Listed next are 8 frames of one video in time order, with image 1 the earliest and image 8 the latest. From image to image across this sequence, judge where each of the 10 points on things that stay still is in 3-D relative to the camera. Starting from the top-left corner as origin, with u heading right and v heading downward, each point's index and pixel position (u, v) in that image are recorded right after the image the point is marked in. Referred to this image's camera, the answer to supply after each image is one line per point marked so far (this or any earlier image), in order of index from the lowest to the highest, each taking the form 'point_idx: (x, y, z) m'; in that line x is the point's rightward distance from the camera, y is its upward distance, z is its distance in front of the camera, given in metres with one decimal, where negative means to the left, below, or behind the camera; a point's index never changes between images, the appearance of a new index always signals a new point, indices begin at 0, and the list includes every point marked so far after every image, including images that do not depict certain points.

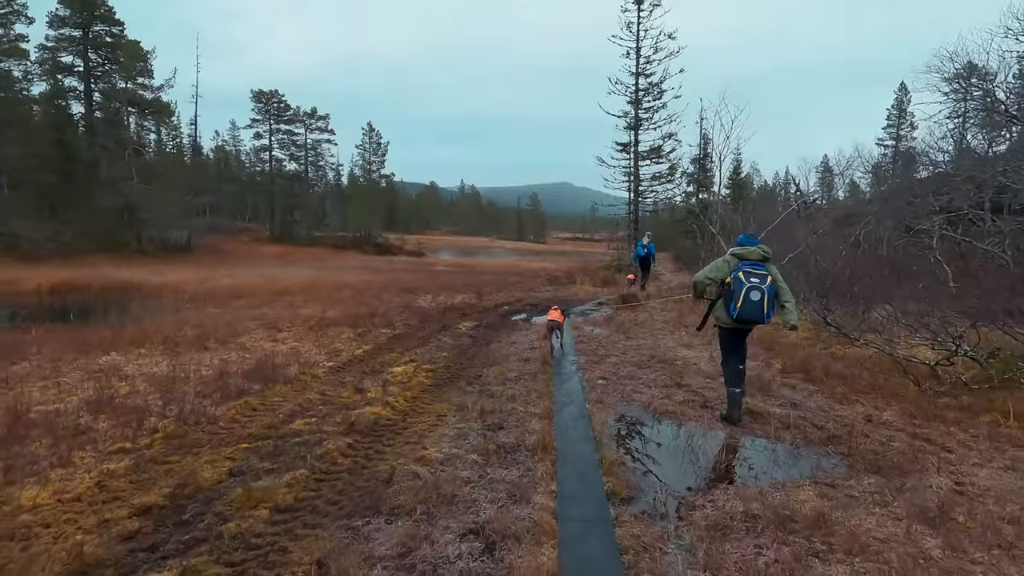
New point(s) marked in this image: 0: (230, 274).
0: (-9.8, +0.5, +18.5) m
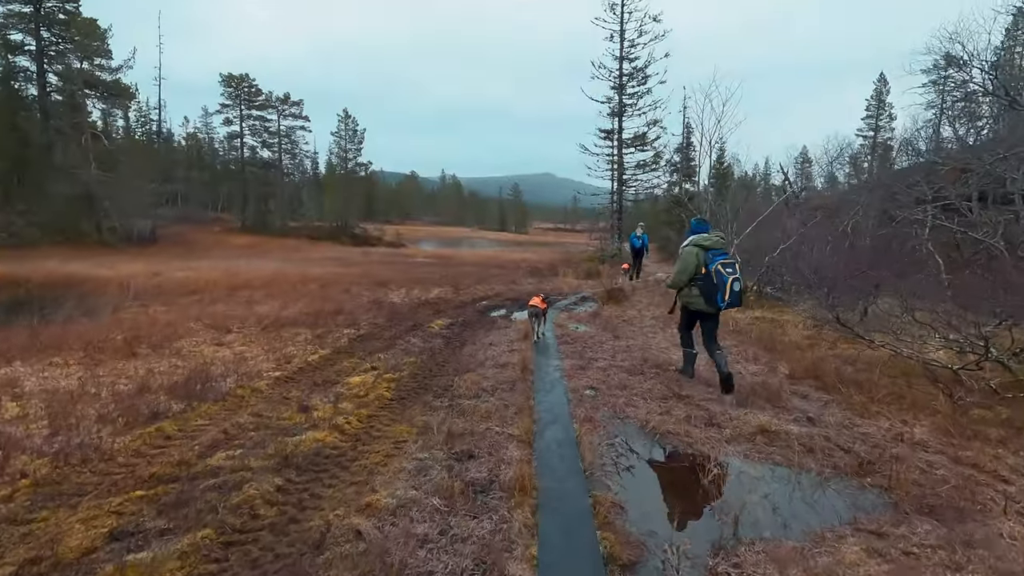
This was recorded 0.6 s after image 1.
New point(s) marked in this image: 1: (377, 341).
0: (-10.4, +0.7, +17.2) m
1: (-2.2, -0.8, +8.4) m
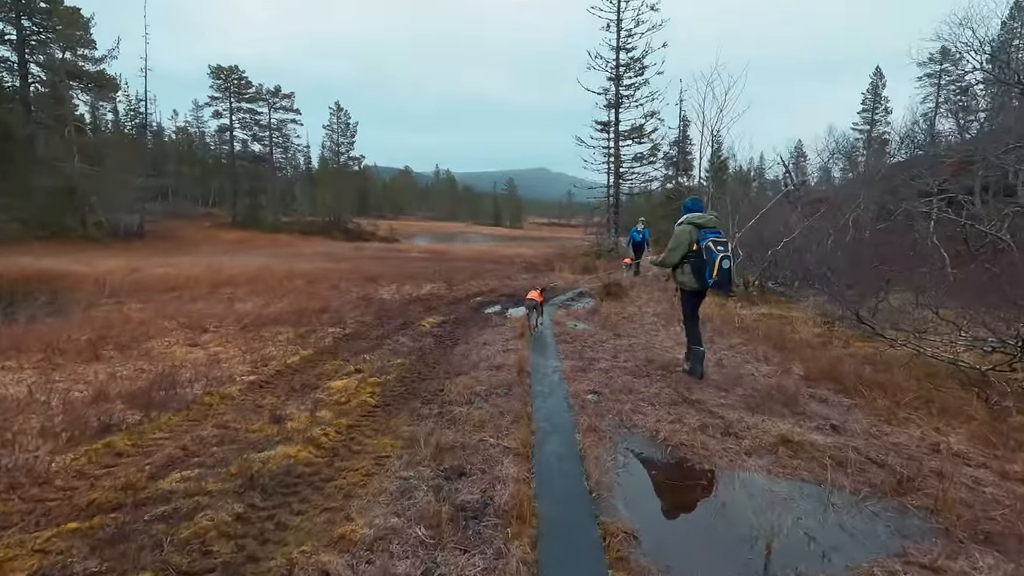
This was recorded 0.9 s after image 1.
0: (-10.6, +0.8, +16.6) m
1: (-2.2, -0.8, +7.9) m
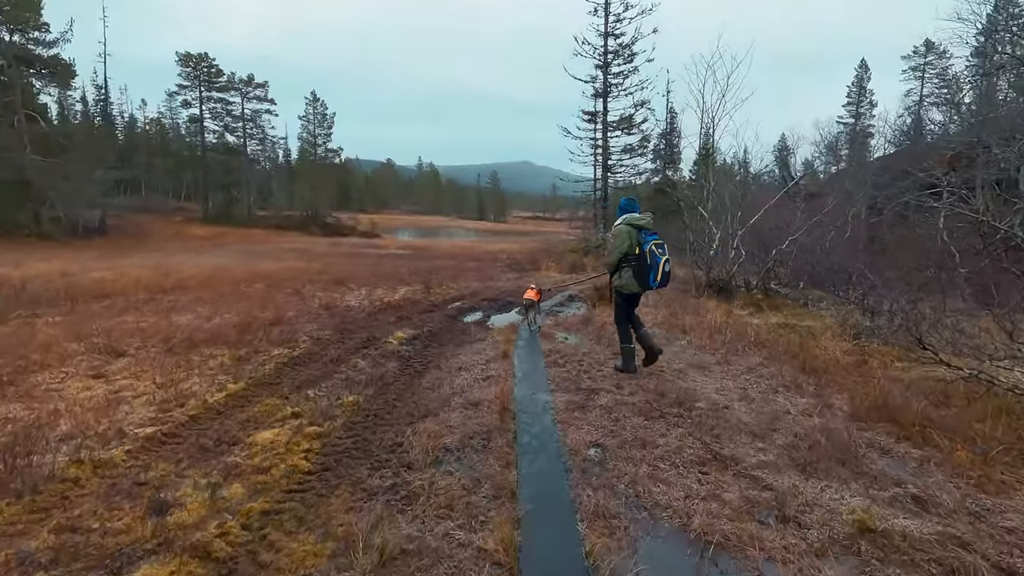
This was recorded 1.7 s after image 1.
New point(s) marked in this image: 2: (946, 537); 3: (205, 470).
0: (-11.1, +0.7, +15.0) m
1: (-2.5, -1.0, +6.6) m
2: (+2.6, -1.5, +3.2) m
3: (-2.2, -1.3, +3.9) m
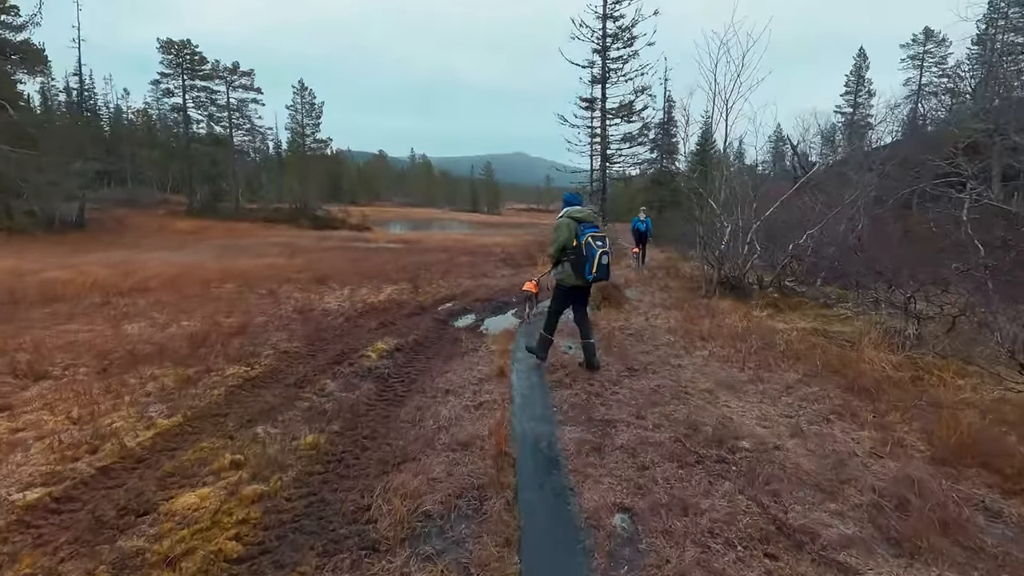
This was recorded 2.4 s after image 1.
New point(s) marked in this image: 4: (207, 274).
0: (-11.2, +0.7, +13.8) m
1: (-2.5, -1.0, +5.5) m
2: (+2.6, -1.6, +2.2) m
3: (-2.2, -1.4, +2.8) m
4: (-7.6, +0.4, +13.3) m
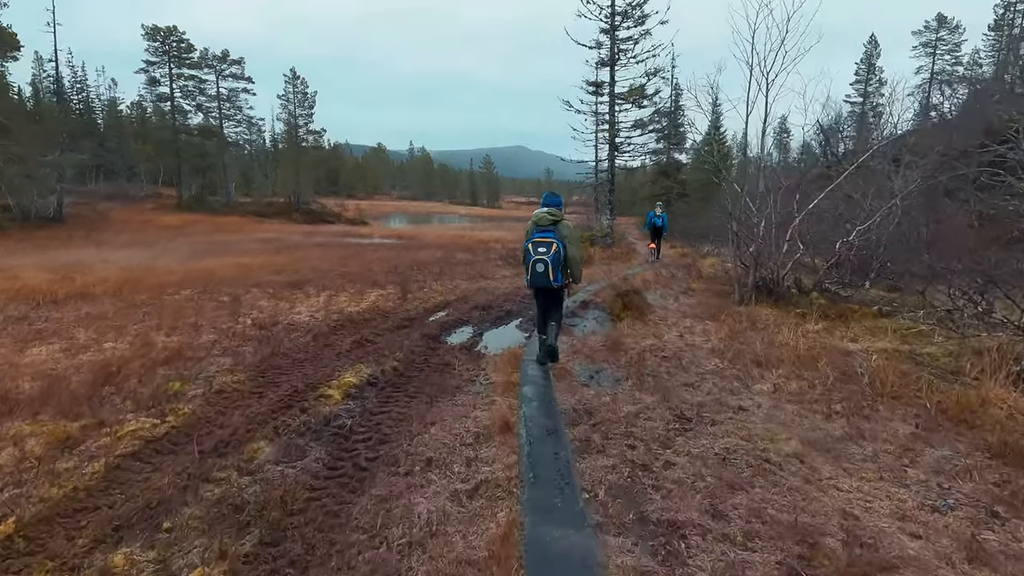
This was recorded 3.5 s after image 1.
0: (-11.1, +0.6, +12.1) m
1: (-2.4, -1.2, +3.8) m
2: (+2.7, -1.8, +0.6) m
3: (-2.1, -1.7, +1.2) m
4: (-7.6, +0.3, +11.6) m
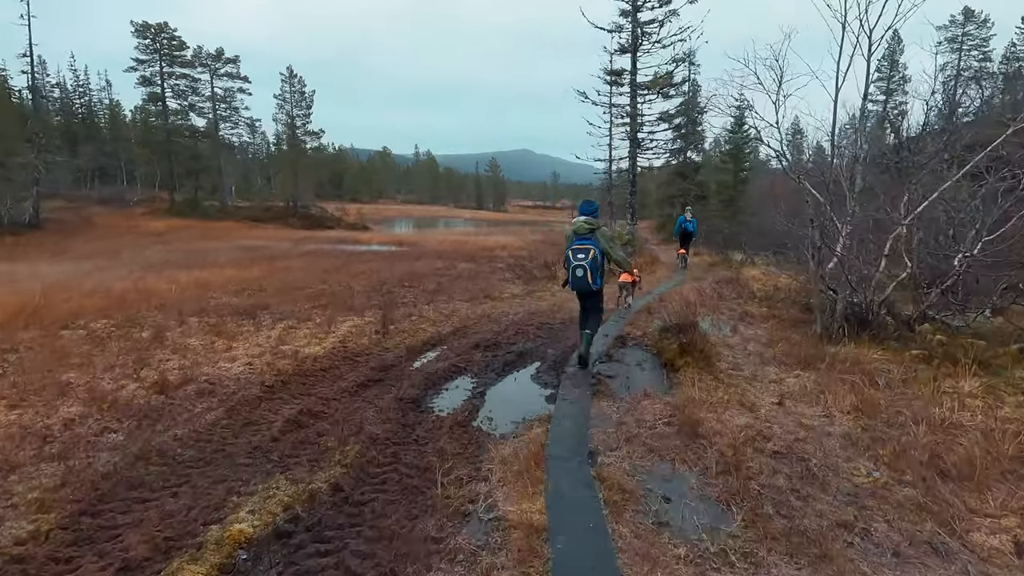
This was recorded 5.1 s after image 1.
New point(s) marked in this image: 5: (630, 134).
0: (-10.9, +0.1, +9.7) m
1: (-2.3, -1.7, +1.3) m
2: (+2.8, -2.2, -2.0) m
3: (-2.1, -2.1, -1.3) m
4: (-7.3, -0.2, +9.2) m
5: (+4.4, +5.7, +19.7) m
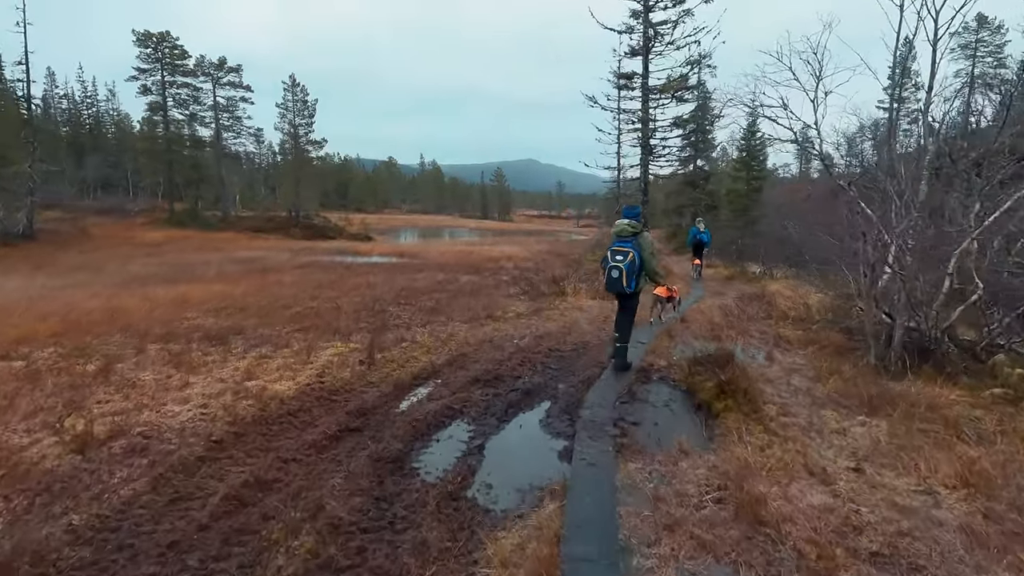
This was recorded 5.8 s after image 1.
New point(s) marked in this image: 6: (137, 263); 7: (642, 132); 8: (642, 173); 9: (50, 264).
0: (-10.9, -0.2, +8.8) m
1: (-2.3, -1.9, +0.3) m
2: (+2.8, -2.4, -3.1) m
3: (-2.1, -2.2, -2.4) m
4: (-7.3, -0.6, +8.2) m
5: (+4.5, +5.2, +18.7) m
6: (-14.1, +1.0, +20.3) m
7: (+4.5, +5.3, +18.2) m
8: (+4.6, +4.1, +19.0) m
9: (-16.8, +0.9, +19.7) m
